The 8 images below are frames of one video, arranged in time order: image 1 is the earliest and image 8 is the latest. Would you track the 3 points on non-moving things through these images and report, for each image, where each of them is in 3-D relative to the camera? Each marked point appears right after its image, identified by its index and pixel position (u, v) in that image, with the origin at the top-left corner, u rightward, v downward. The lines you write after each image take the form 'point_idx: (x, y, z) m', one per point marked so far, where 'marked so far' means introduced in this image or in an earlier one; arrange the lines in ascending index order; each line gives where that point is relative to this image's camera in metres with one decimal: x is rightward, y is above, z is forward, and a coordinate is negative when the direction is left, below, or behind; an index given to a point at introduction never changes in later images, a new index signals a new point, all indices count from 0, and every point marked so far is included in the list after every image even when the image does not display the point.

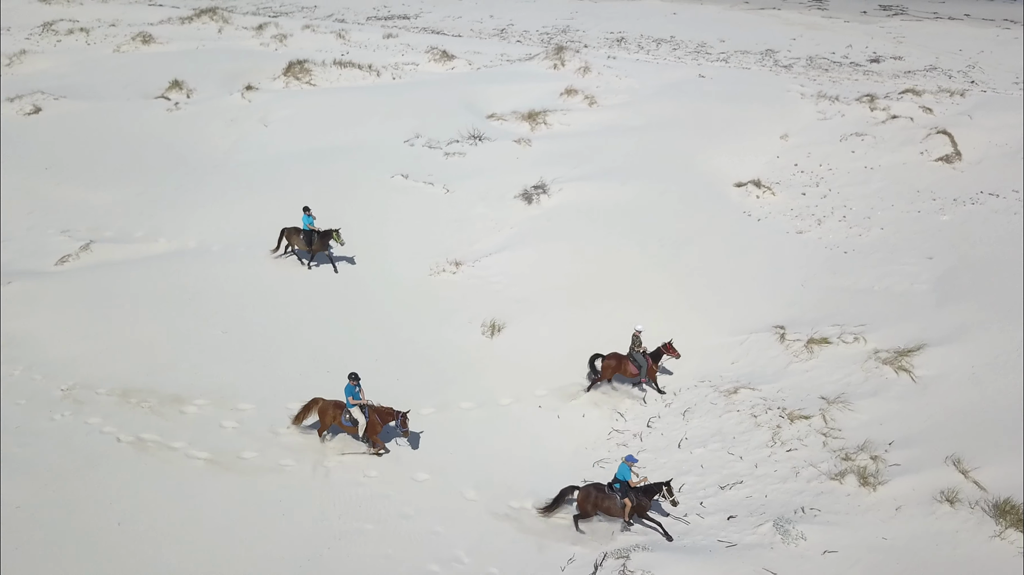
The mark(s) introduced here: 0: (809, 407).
0: (+3.5, -1.4, +10.0) m
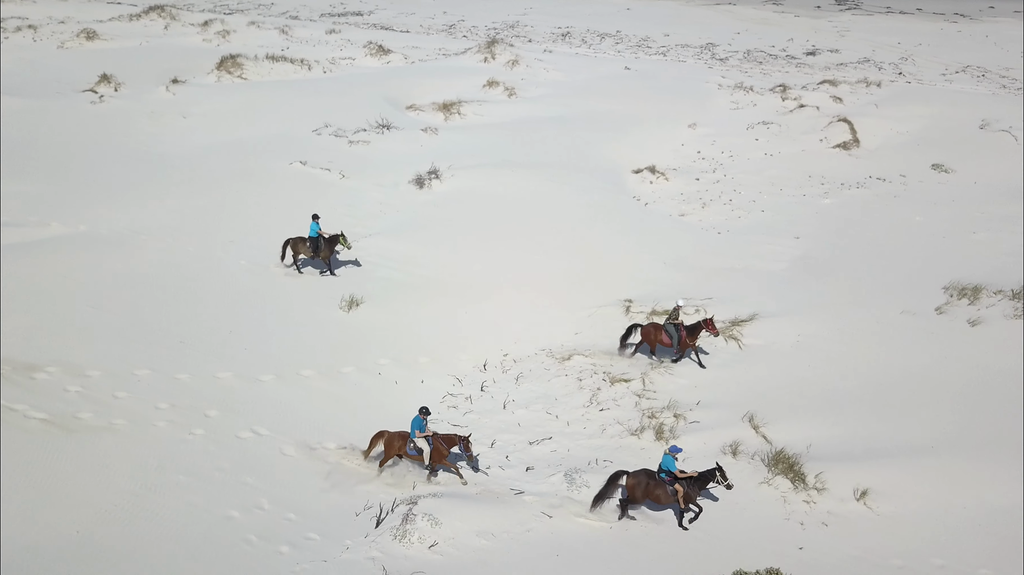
0: (+1.5, -1.1, +10.6) m
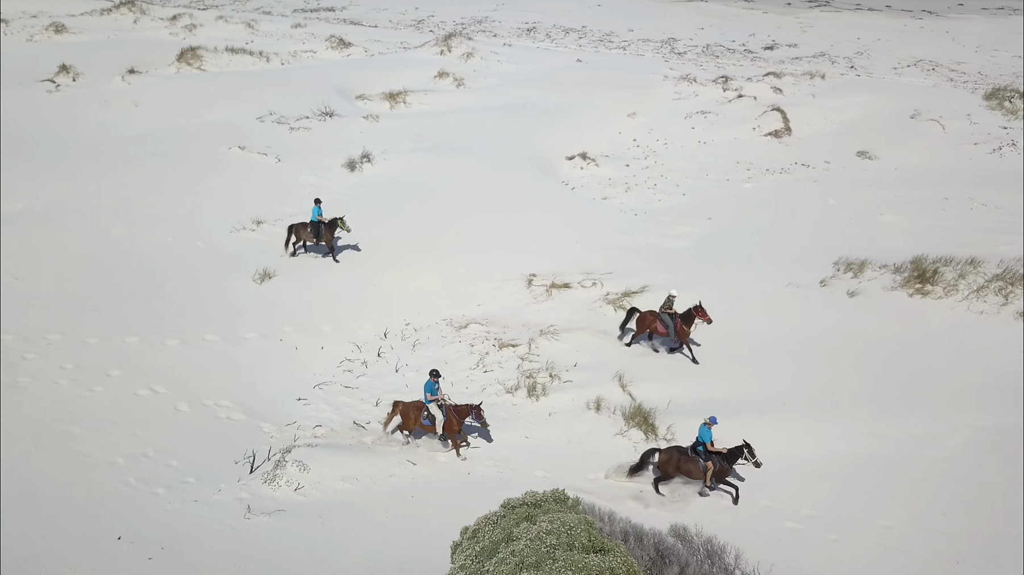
0: (+0.1, -0.7, +11.2) m
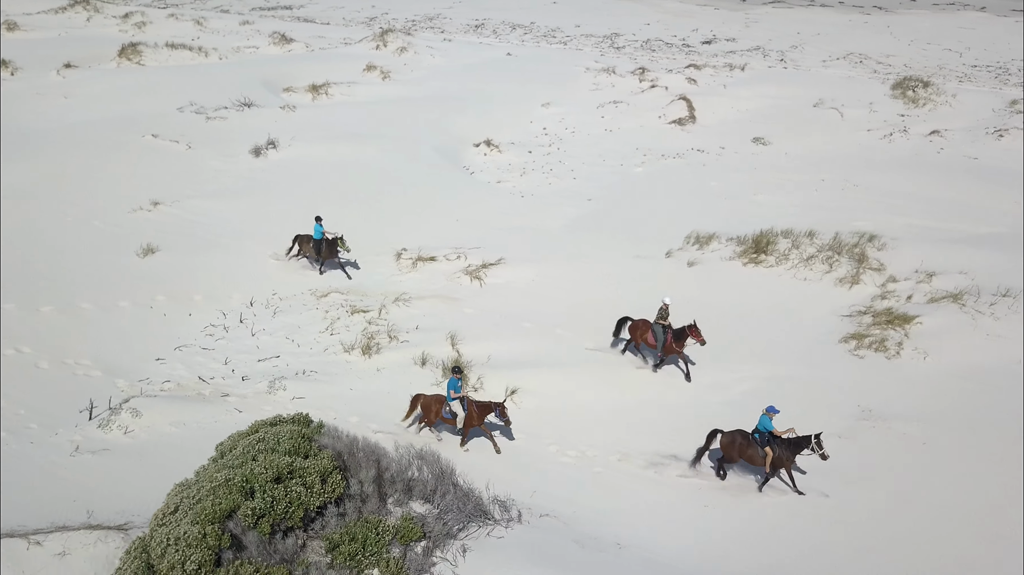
0: (-2.0, -0.3, +12.0) m
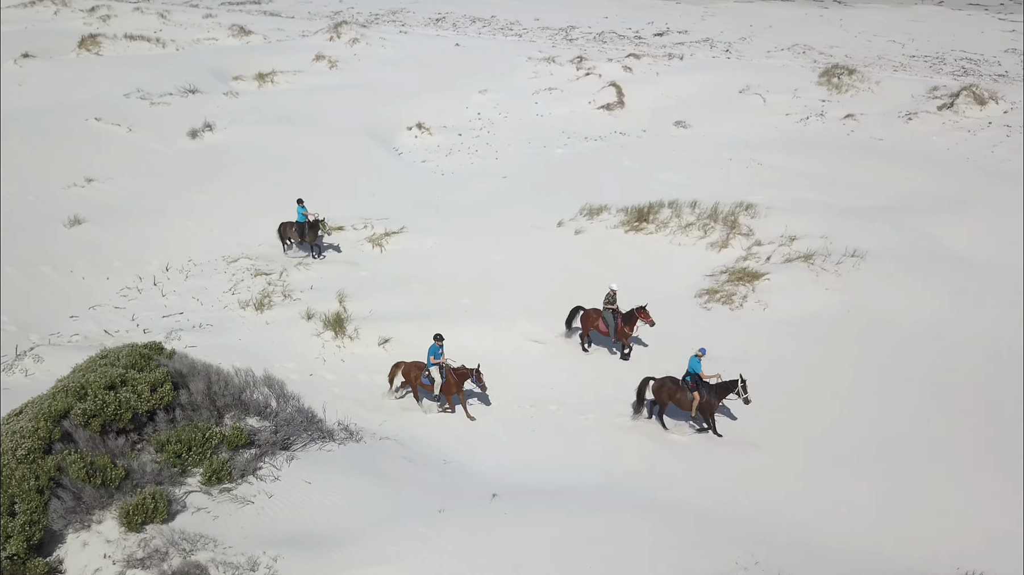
0: (-3.6, +0.3, +13.0) m
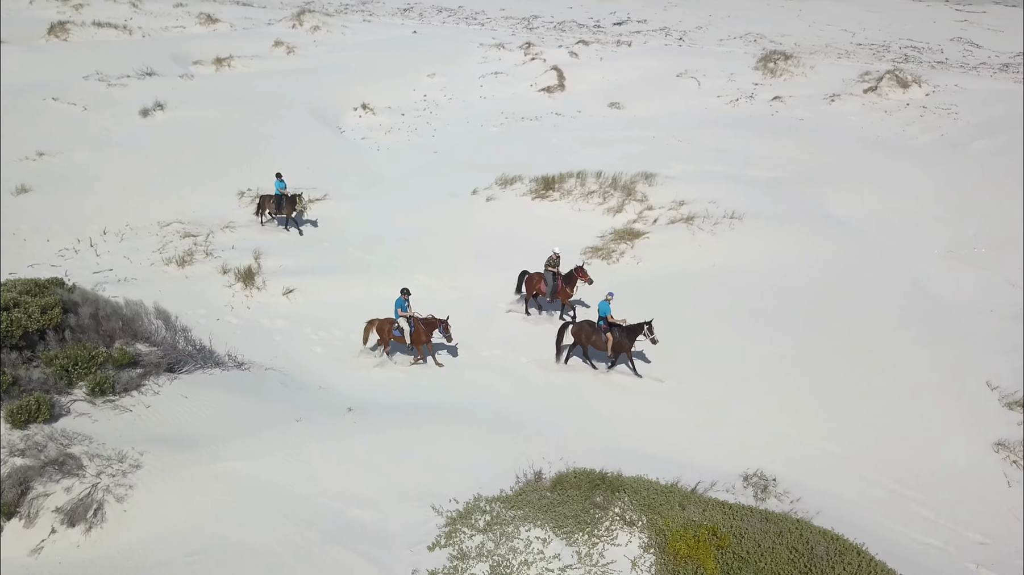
0: (-5.1, +0.9, +14.0) m
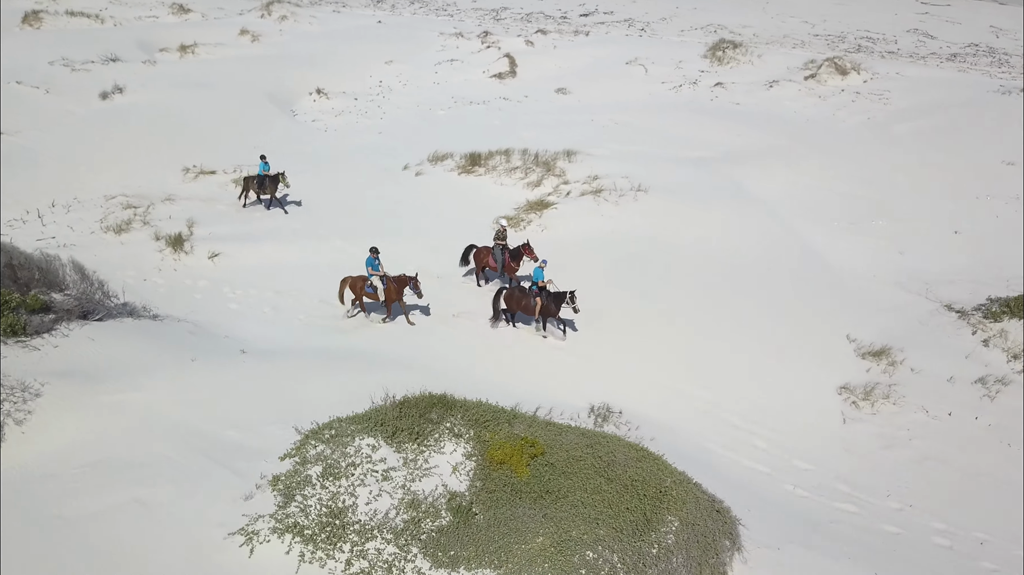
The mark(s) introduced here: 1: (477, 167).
0: (-6.5, +1.5, +14.8) m
1: (-0.6, +2.2, +15.5) m
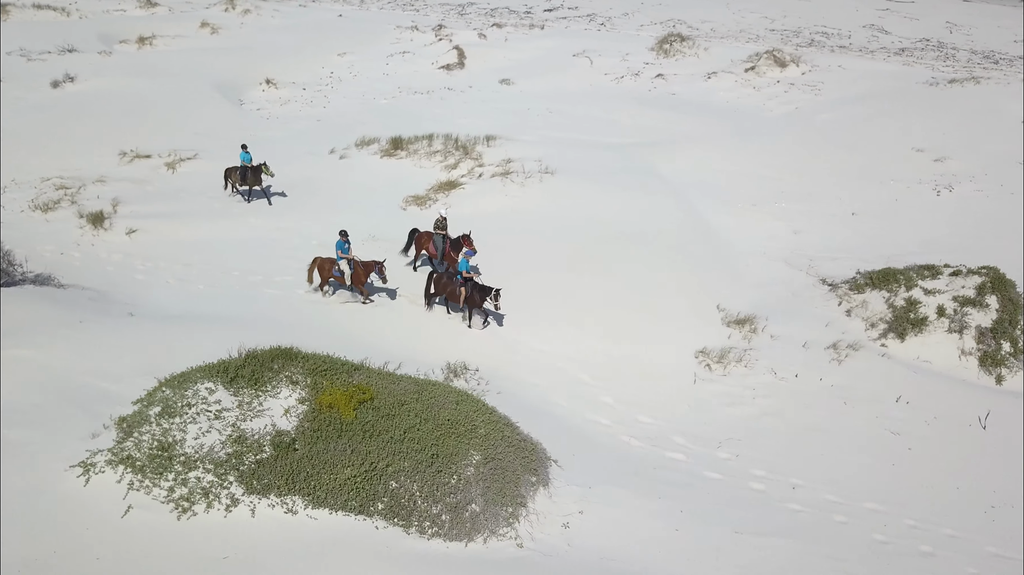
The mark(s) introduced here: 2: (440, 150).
0: (-8.0, +1.9, +15.4) m
1: (-2.2, +2.6, +16.1) m
2: (-1.4, +2.6, +16.0) m
